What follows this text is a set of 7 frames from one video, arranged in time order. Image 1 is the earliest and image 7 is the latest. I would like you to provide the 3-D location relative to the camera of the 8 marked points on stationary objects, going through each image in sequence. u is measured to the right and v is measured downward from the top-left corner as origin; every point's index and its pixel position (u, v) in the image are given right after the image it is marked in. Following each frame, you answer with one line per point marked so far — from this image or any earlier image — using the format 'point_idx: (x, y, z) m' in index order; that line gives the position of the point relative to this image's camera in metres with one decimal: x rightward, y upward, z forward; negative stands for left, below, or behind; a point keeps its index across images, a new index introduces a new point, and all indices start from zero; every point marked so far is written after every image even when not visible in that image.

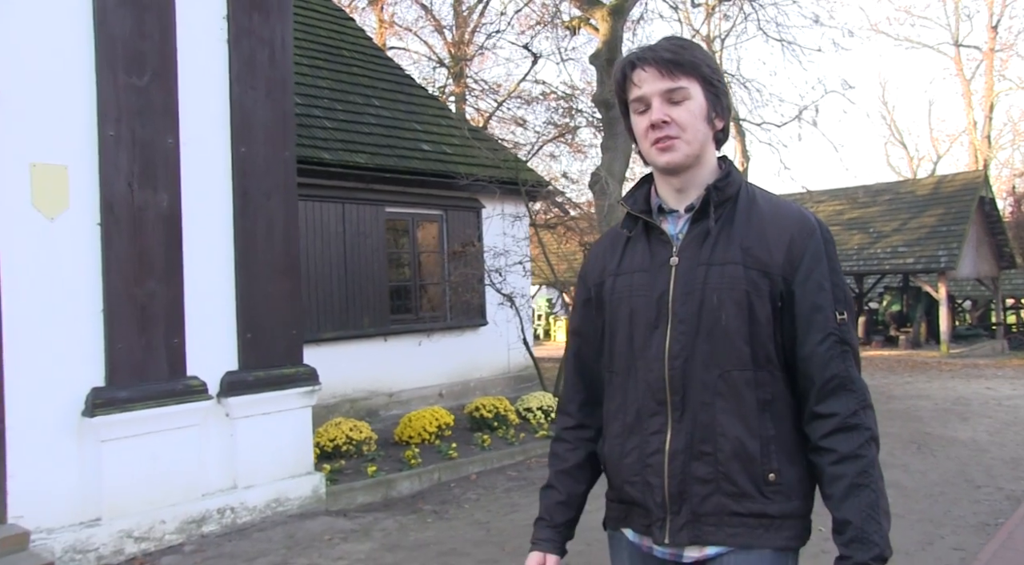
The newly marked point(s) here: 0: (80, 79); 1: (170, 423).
0: (-2.8, +1.3, +4.9) m
1: (-2.3, -0.9, +5.2) m
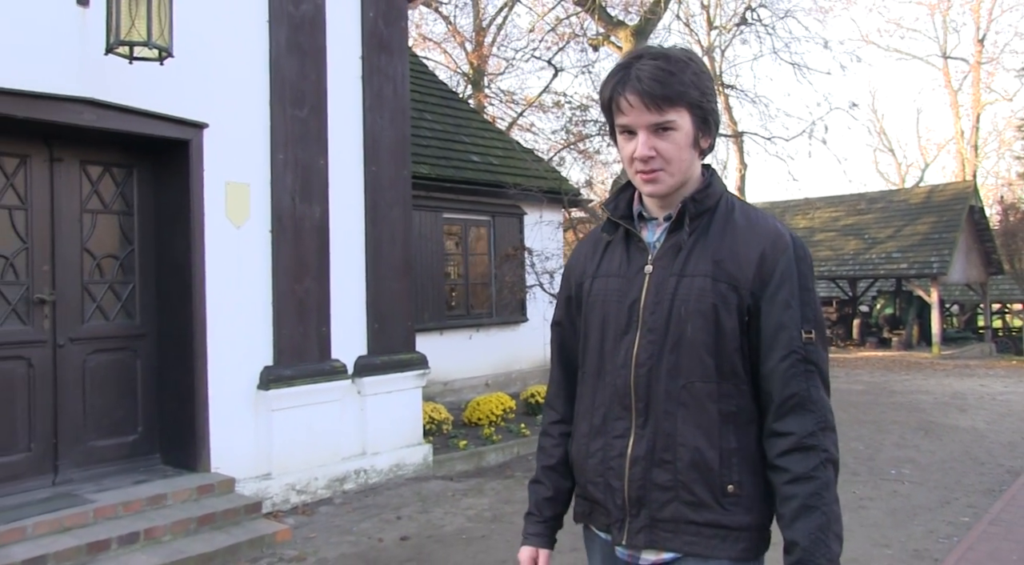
0: (-2.0, +1.3, +5.9) m
1: (-1.6, -0.9, +6.2) m
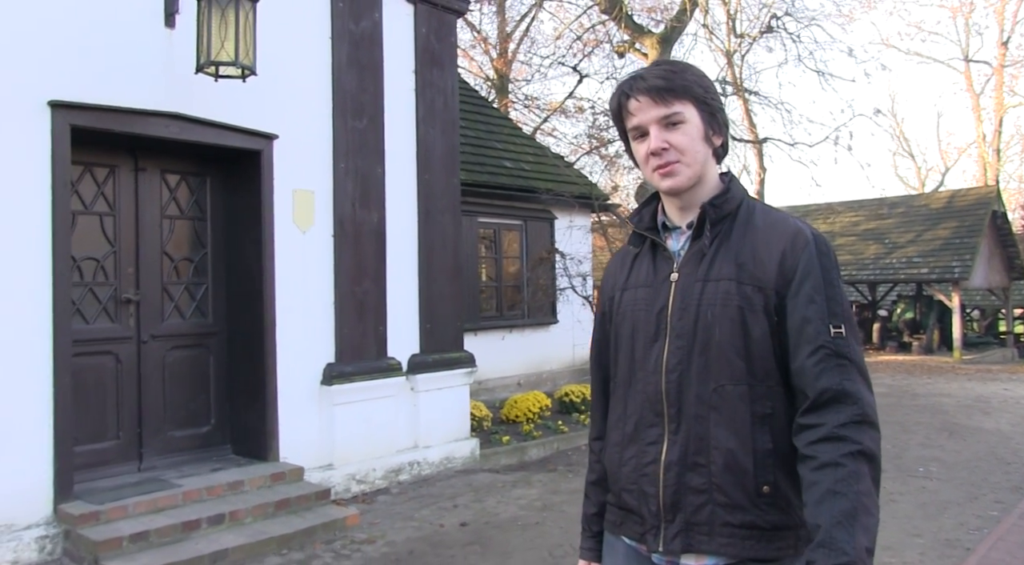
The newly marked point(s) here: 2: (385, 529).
0: (-1.6, +1.3, +6.3) m
1: (-1.2, -0.9, +6.6) m
2: (-0.9, -1.8, +5.5) m
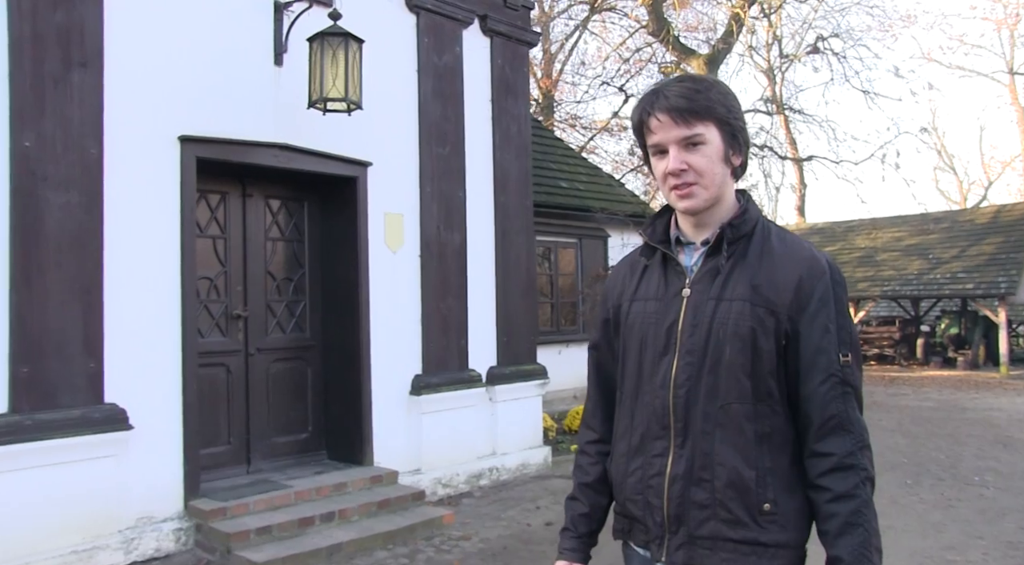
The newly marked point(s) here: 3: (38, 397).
0: (-0.9, +1.2, +6.8) m
1: (-0.5, -1.1, +7.0) m
2: (-0.3, -1.9, +5.9) m
3: (-2.9, -0.7, +4.7) m
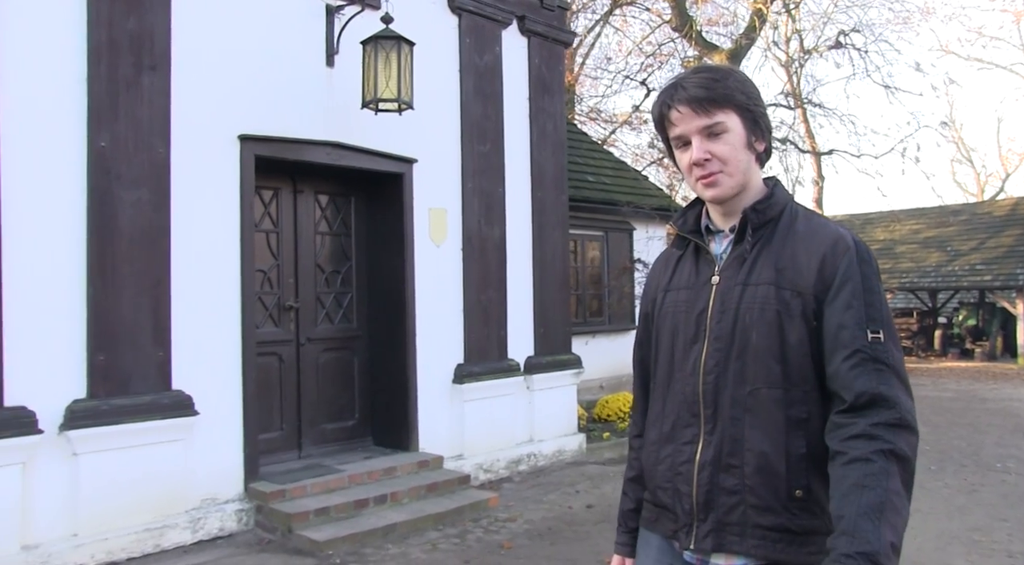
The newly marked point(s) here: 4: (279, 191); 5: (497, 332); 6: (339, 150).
0: (-0.6, +1.2, +7.0) m
1: (-0.1, -1.0, +7.2) m
2: (+0.1, -1.8, +6.1) m
3: (-2.6, -0.7, +4.9) m
4: (-1.9, +0.8, +6.3) m
5: (-0.2, -0.5, +7.3) m
6: (-1.4, +1.1, +6.1) m
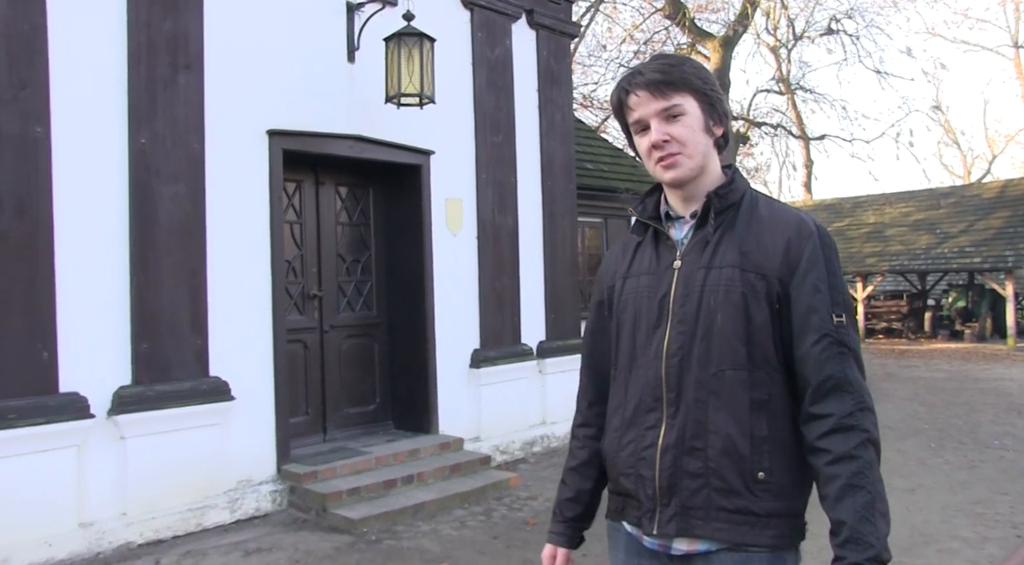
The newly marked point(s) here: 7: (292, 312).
0: (-0.4, +1.4, +7.2) m
1: (0.0, -0.9, +7.5) m
2: (+0.2, -1.7, +6.4) m
3: (-2.4, -0.6, +5.1) m
4: (-1.8, +0.8, +6.5) m
5: (0.0, -0.4, +7.5) m
6: (-1.3, +1.2, +6.3) m
7: (-1.8, -0.2, +6.4) m
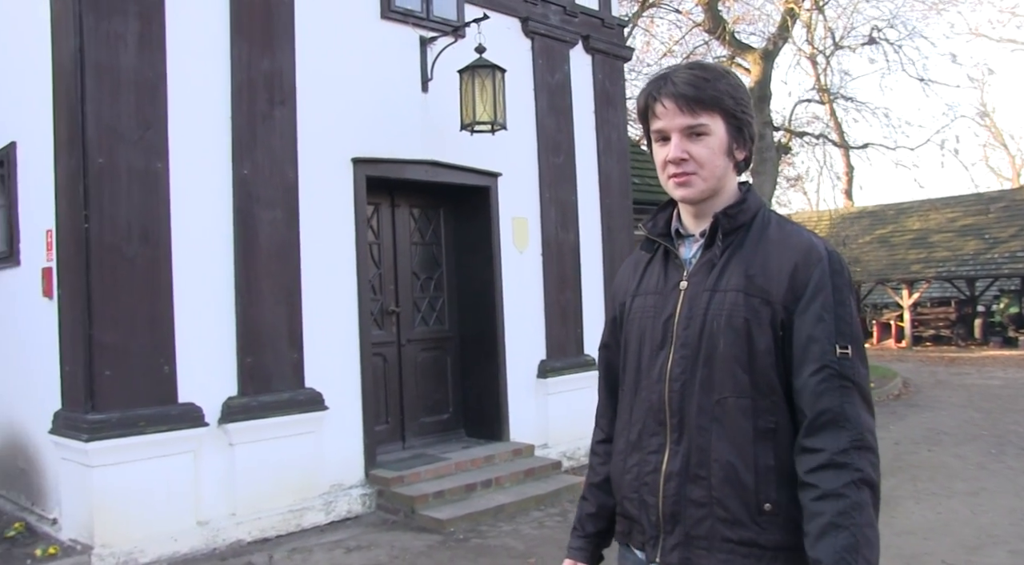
0: (+0.2, +1.2, +7.6) m
1: (+0.7, -1.0, +7.8) m
2: (+0.9, -1.8, +6.7) m
3: (-1.9, -0.7, +5.6) m
4: (-1.2, +0.7, +7.0) m
5: (+0.6, -0.5, +7.9) m
6: (-0.7, +1.0, +6.8) m
7: (-1.2, -0.4, +6.9) m
